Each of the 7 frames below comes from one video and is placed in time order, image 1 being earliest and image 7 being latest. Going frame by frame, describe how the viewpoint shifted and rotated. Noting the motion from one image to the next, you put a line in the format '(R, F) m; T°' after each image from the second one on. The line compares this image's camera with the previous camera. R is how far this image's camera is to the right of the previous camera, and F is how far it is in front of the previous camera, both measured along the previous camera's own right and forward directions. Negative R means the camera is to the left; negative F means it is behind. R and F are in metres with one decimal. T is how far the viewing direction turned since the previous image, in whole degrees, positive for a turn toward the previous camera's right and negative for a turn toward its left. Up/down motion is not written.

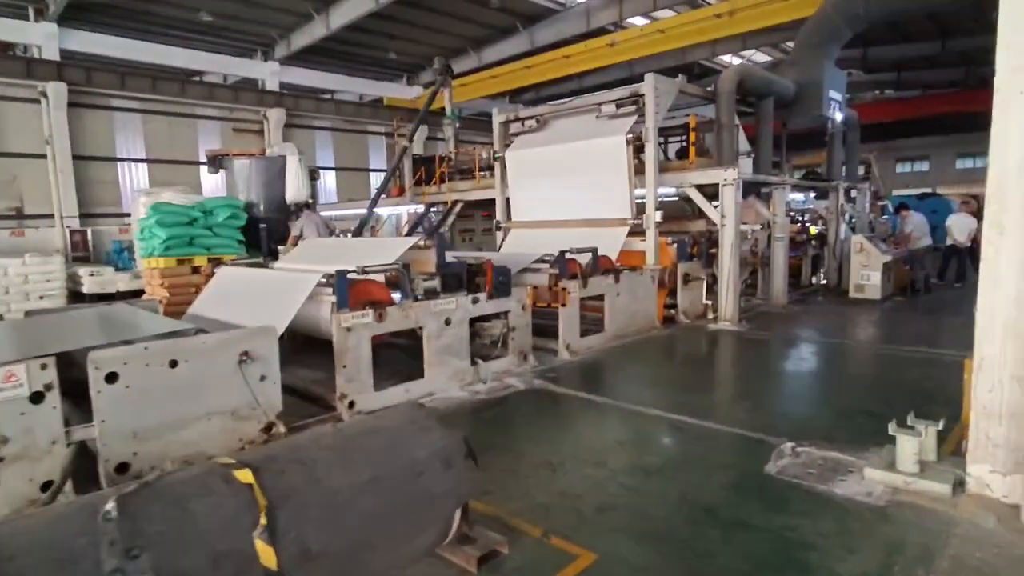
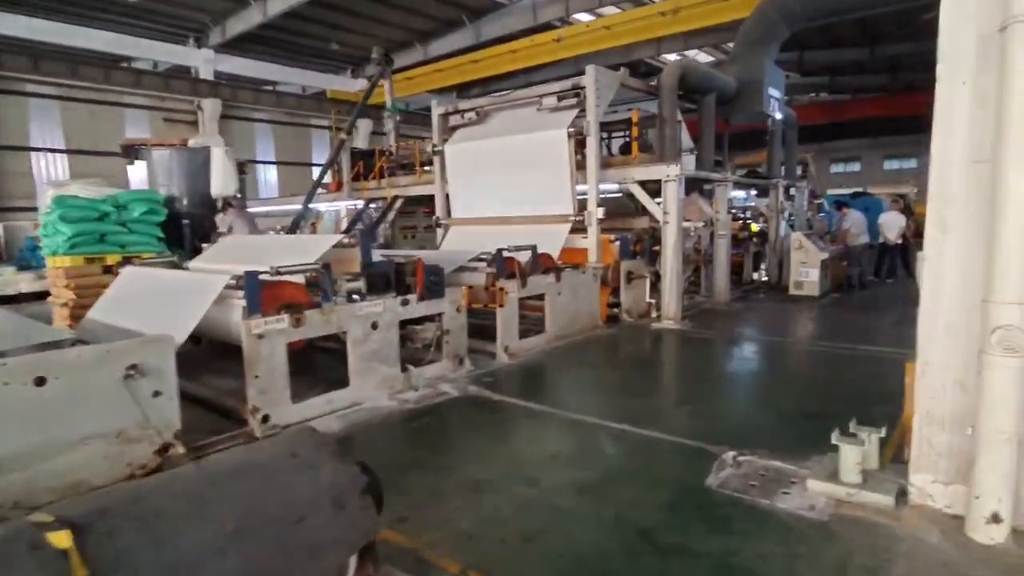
(+0.1, +0.3) m; +5°
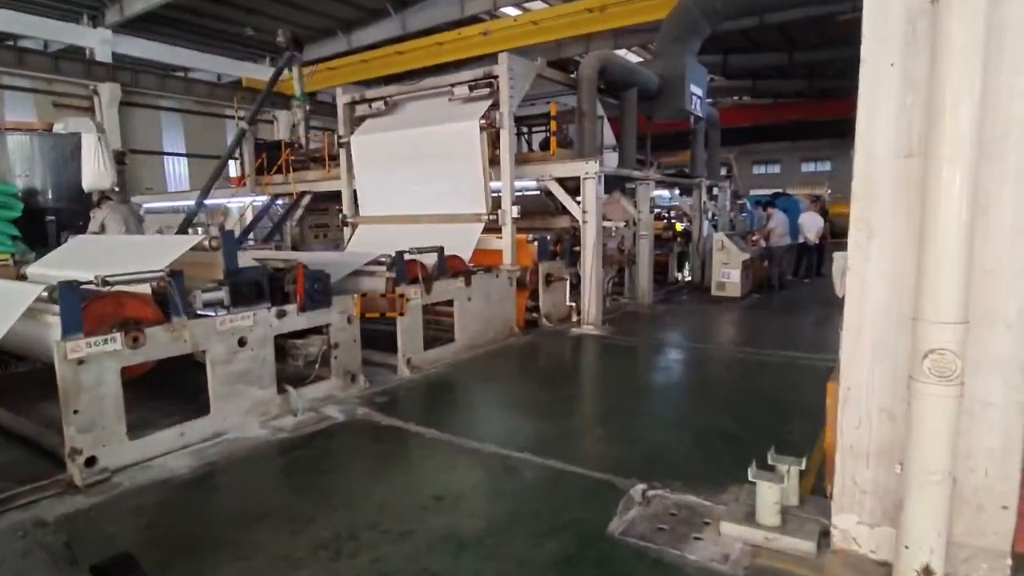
(+0.3, +0.5) m; +6°
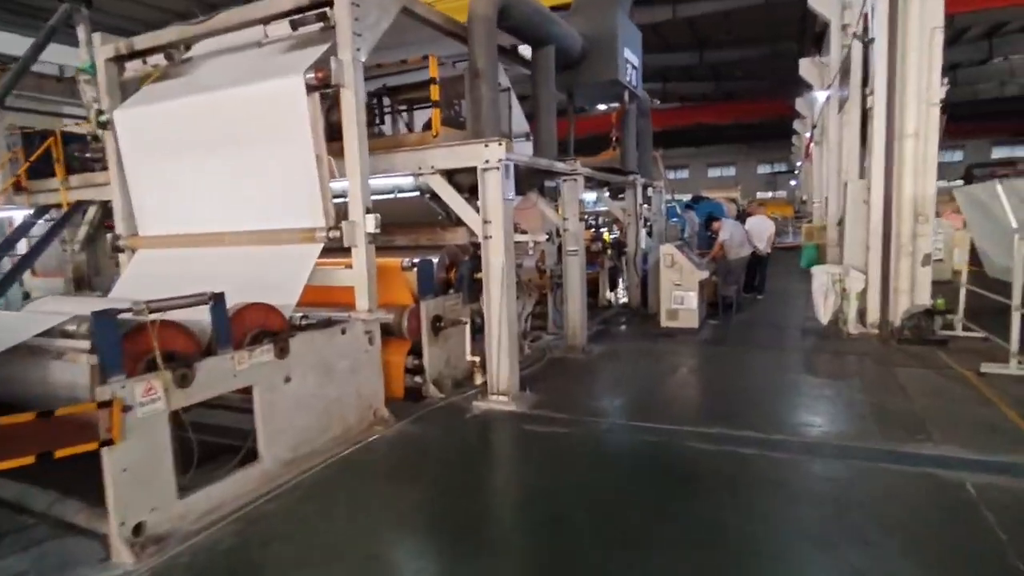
(+0.4, +2.3) m; +8°
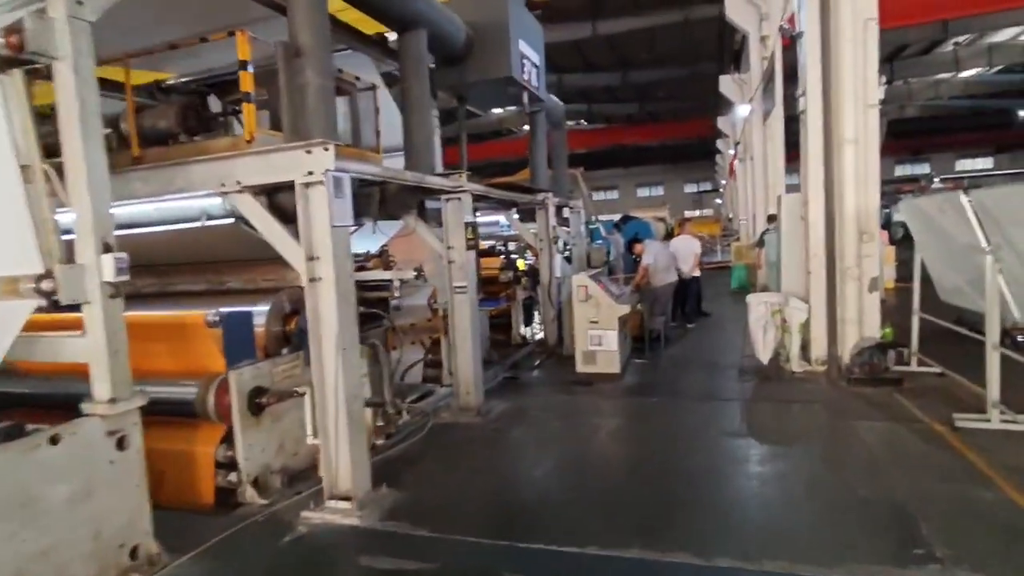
(+0.5, +1.2) m; +6°
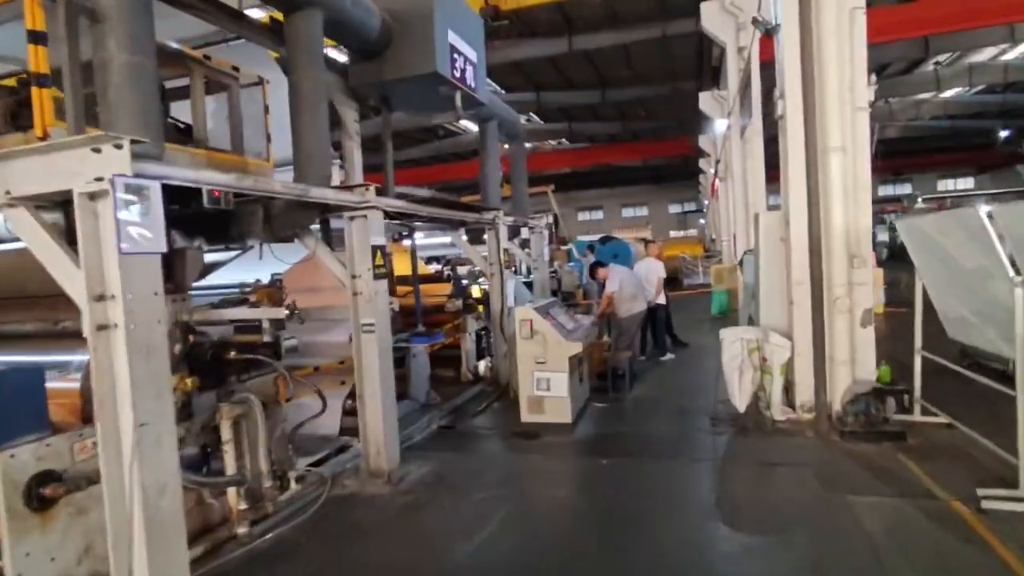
(+0.4, +0.8) m; +1°
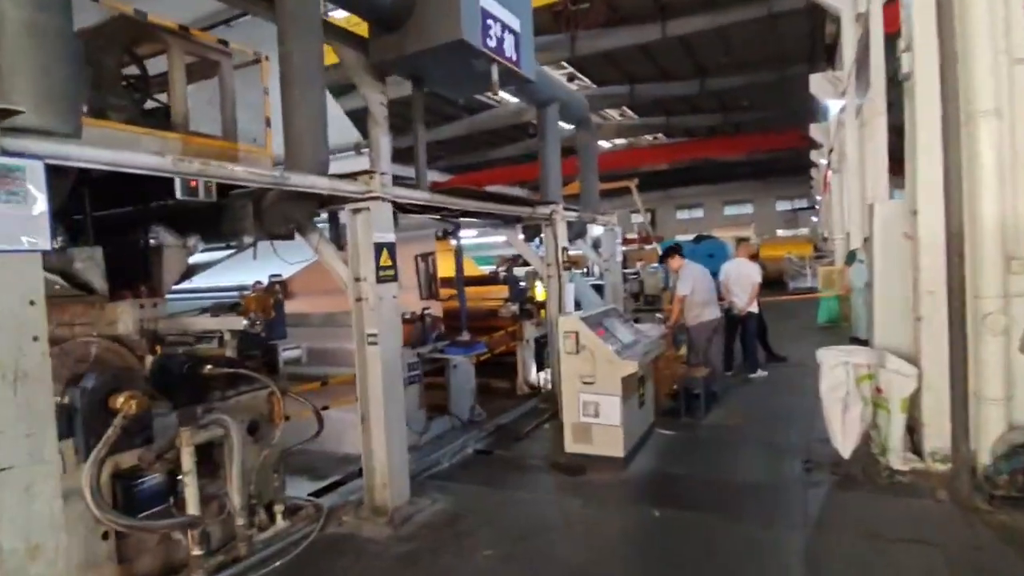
(+0.4, +0.7) m; -9°
